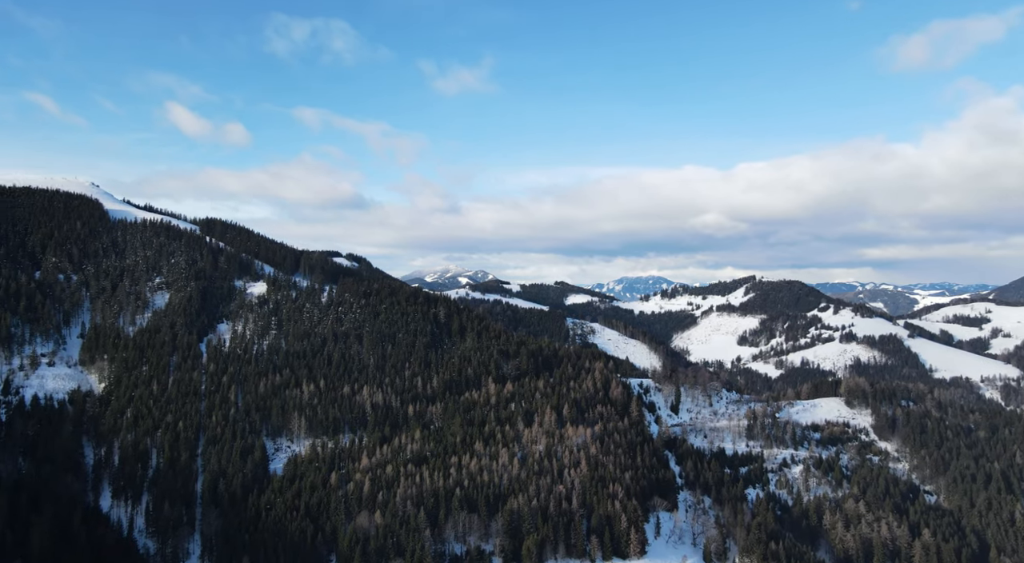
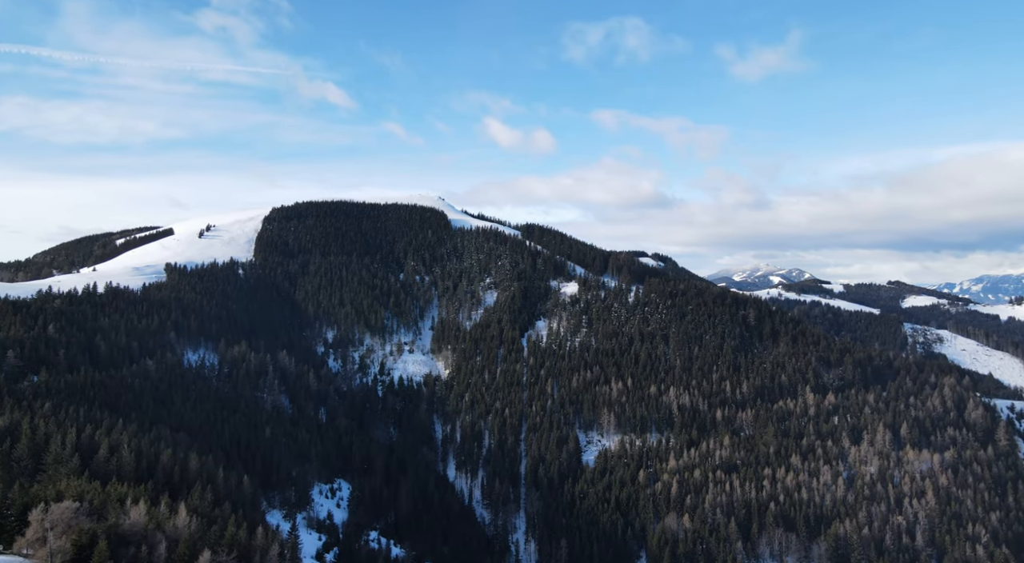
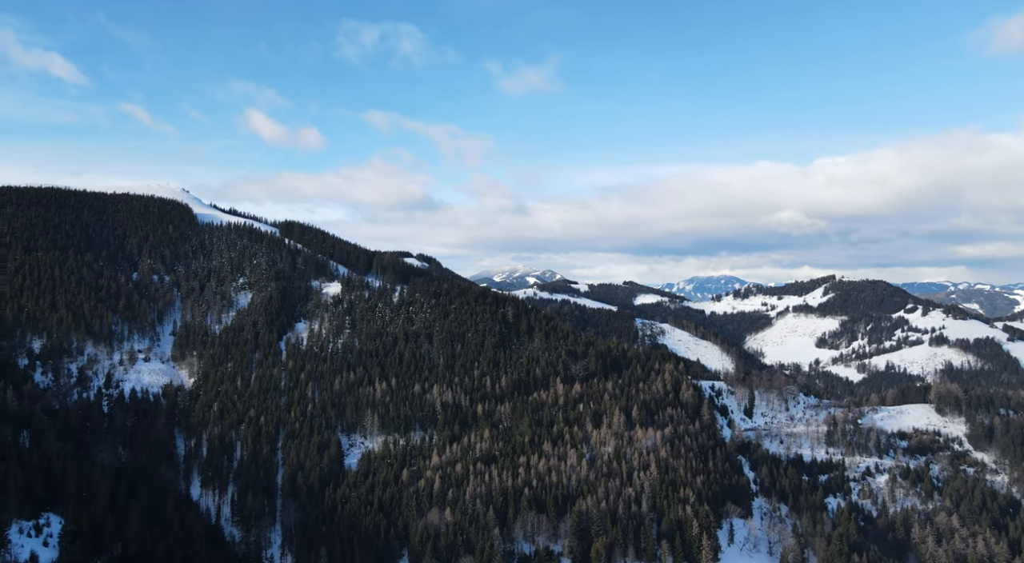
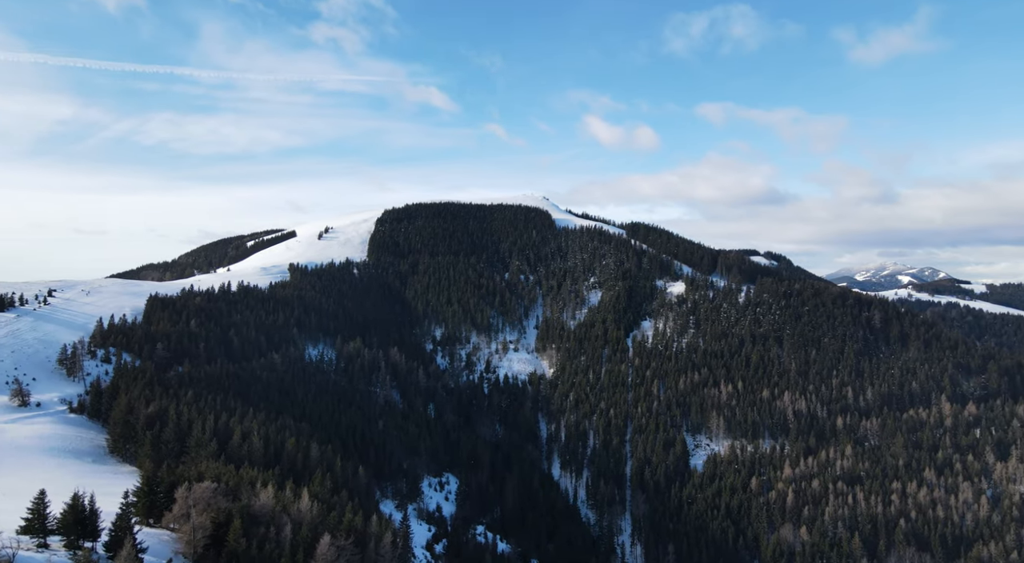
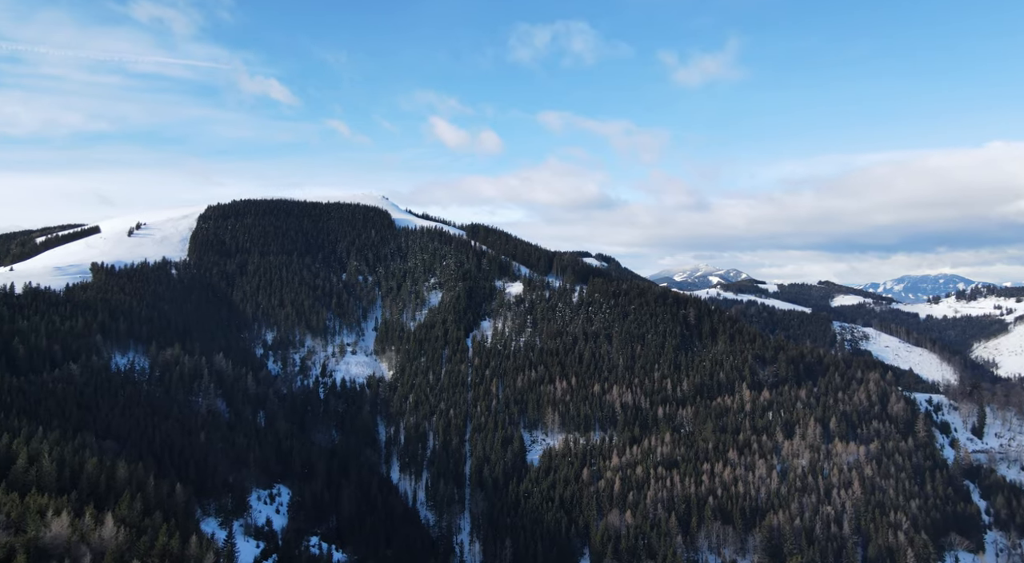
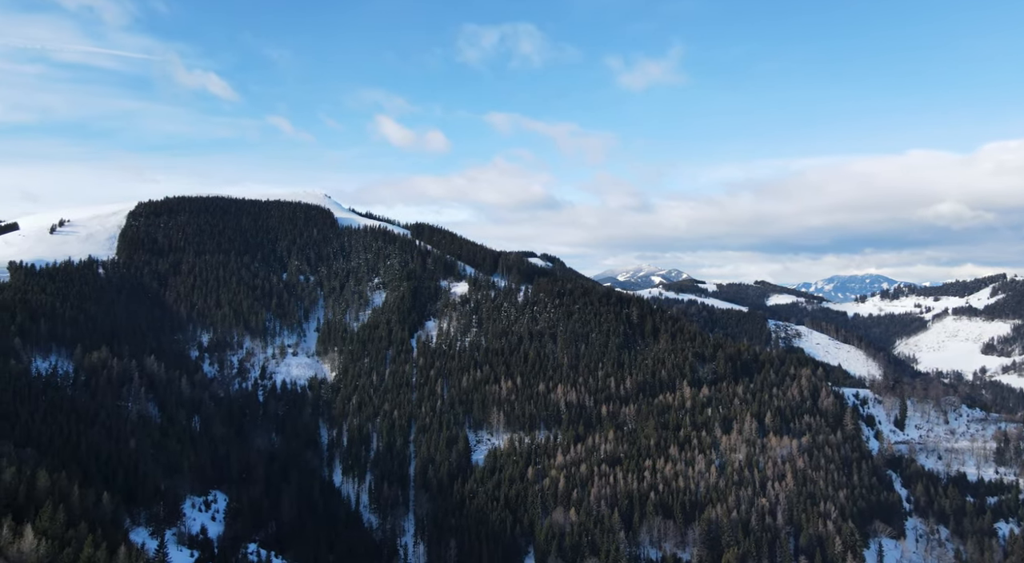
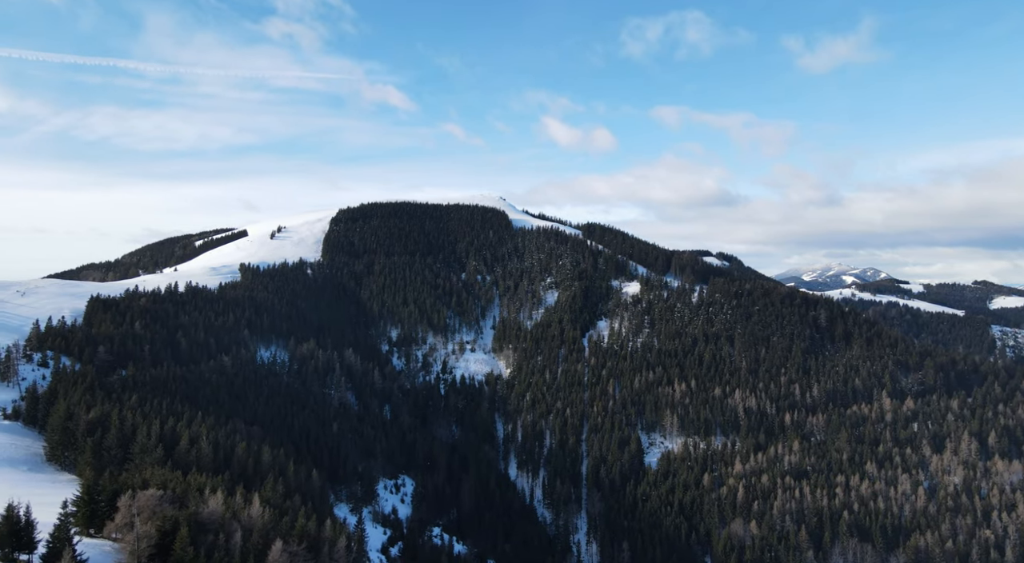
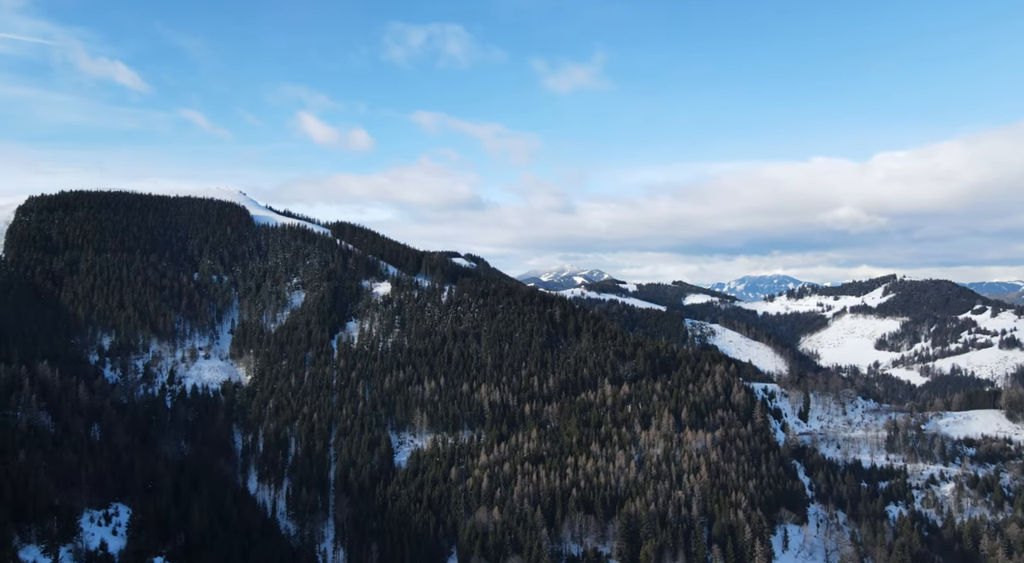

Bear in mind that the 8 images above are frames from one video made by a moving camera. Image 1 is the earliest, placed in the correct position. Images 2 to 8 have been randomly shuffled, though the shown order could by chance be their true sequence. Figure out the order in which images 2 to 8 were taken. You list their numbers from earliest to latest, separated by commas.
3, 8, 6, 5, 2, 7, 4
